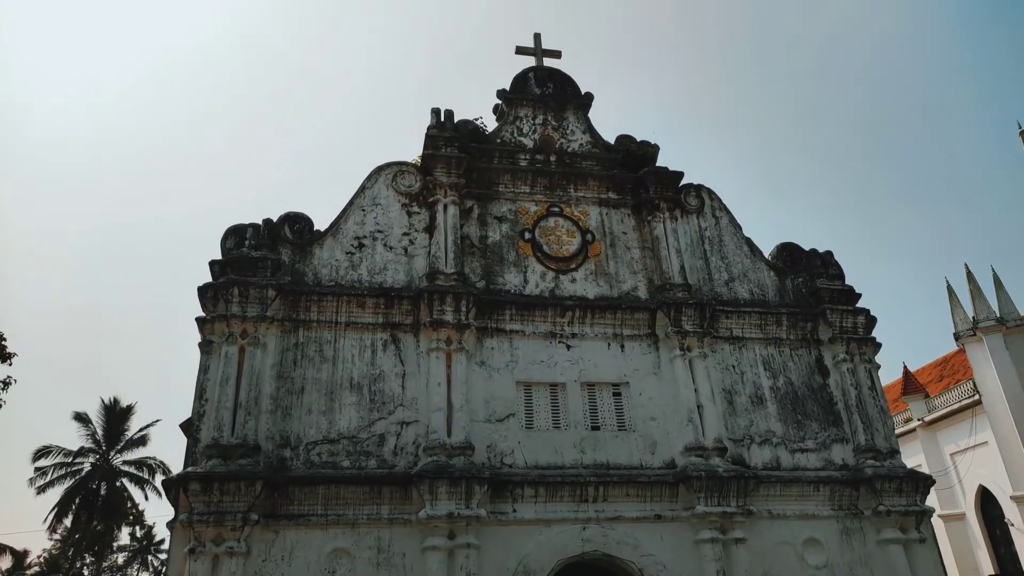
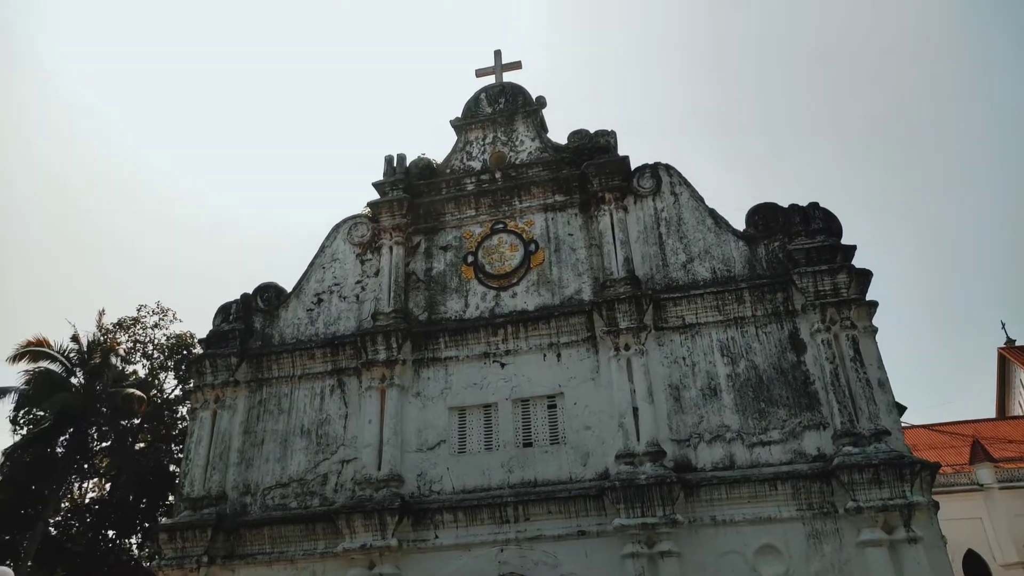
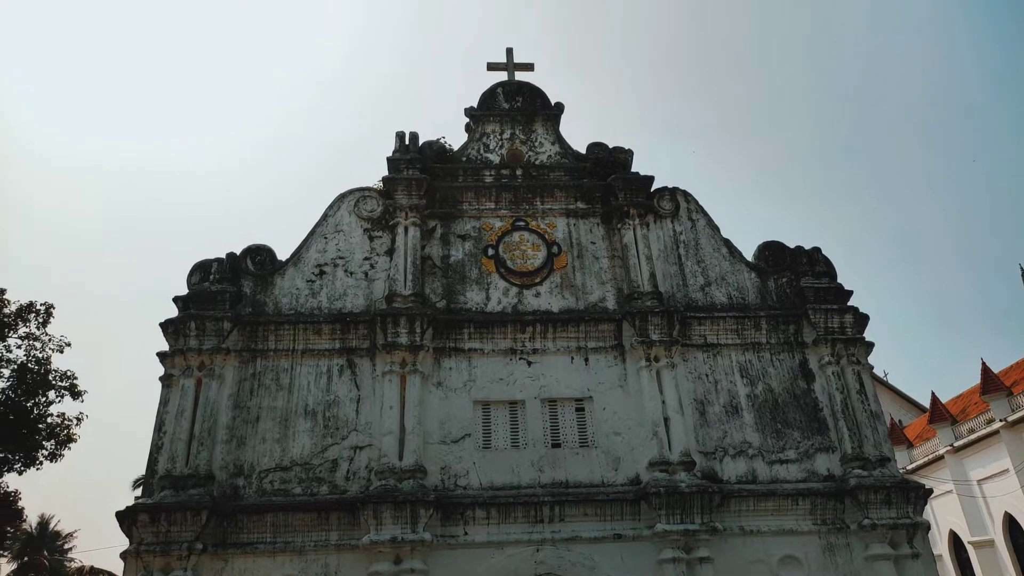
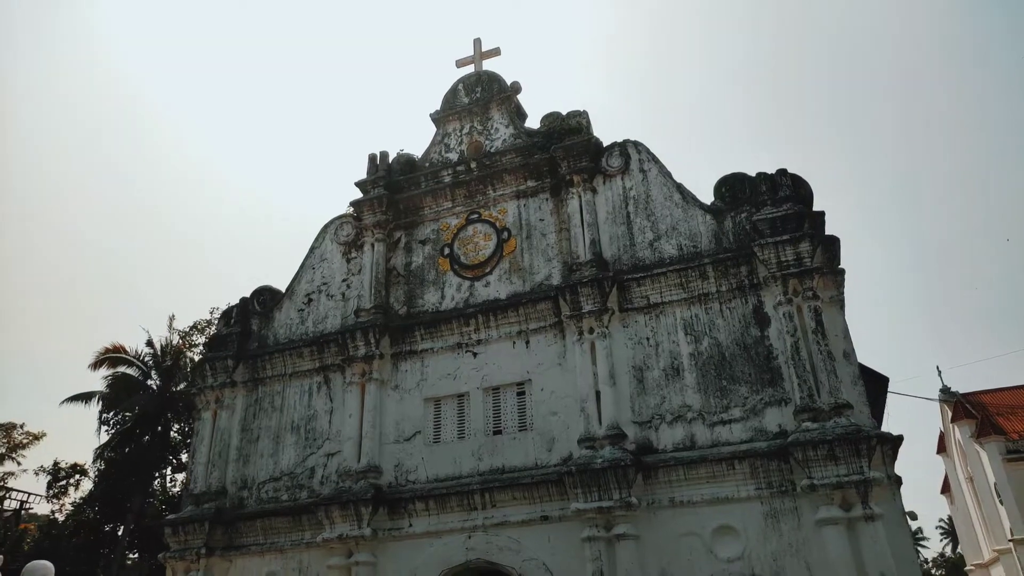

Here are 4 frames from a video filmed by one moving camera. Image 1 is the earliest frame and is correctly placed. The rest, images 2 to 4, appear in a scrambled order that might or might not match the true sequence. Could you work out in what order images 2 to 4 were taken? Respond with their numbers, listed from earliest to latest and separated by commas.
3, 2, 4
